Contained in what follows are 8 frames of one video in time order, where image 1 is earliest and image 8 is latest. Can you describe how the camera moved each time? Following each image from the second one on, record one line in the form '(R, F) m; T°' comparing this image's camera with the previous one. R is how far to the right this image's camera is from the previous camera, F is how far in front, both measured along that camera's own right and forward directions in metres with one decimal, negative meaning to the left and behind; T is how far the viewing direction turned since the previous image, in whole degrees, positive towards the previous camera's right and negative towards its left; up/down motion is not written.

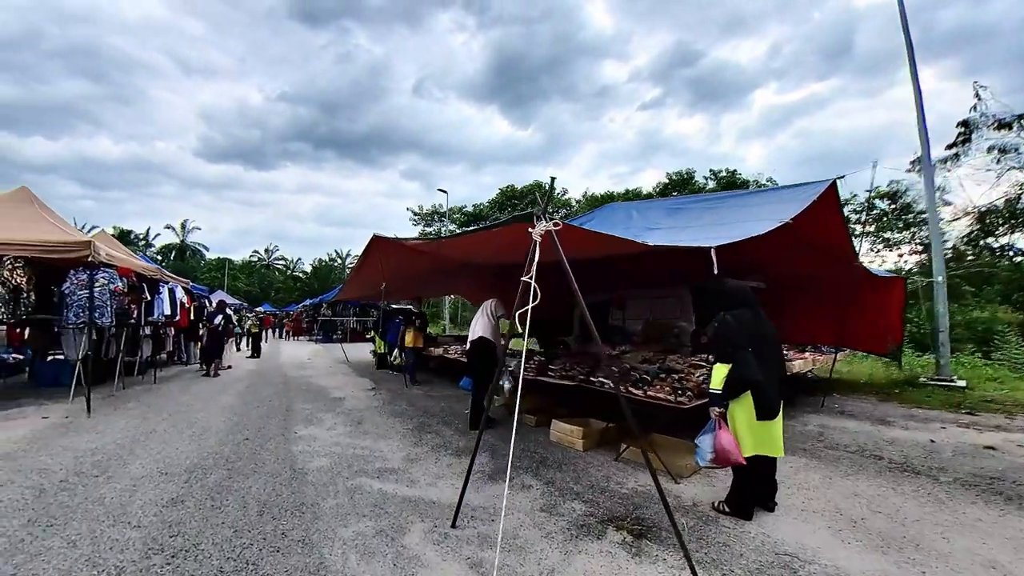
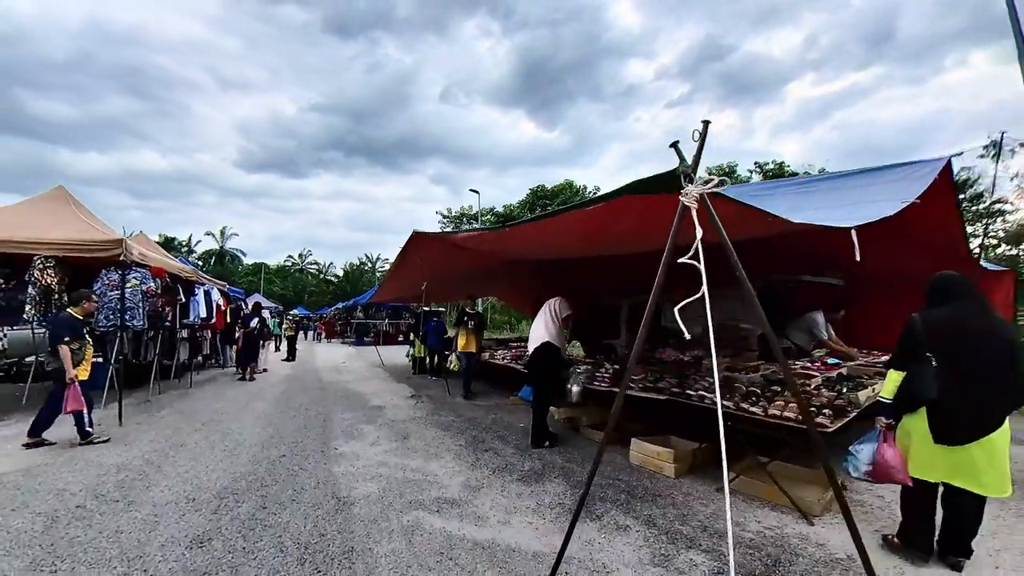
(-0.5, +0.8) m; -3°
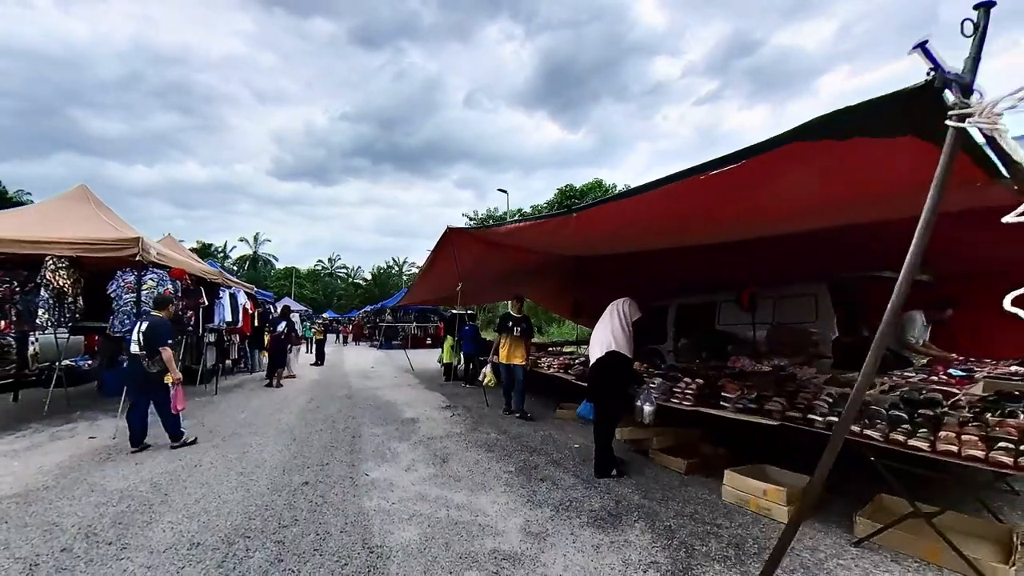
(-0.3, +0.8) m; -3°
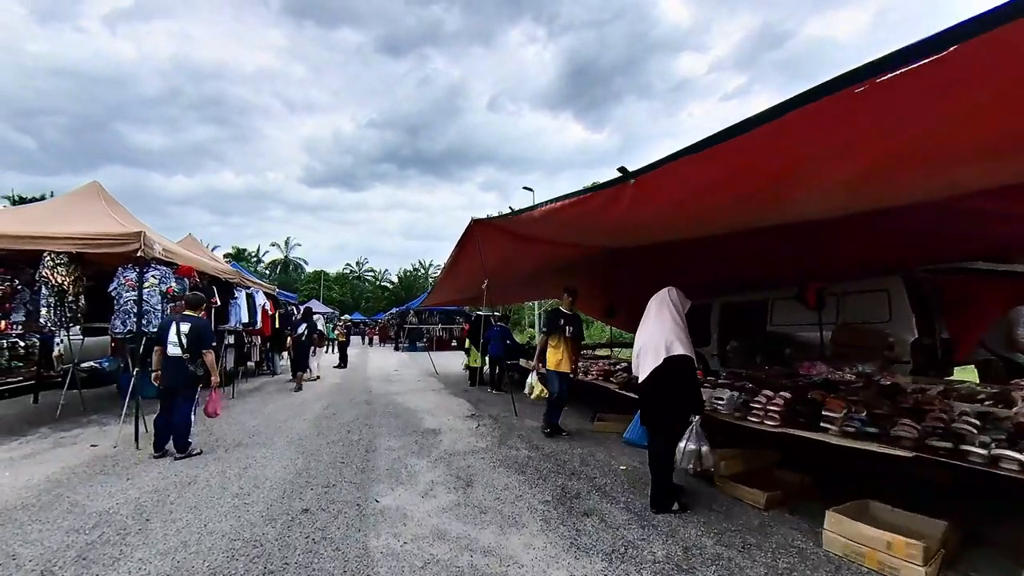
(-0.1, +0.7) m; -3°
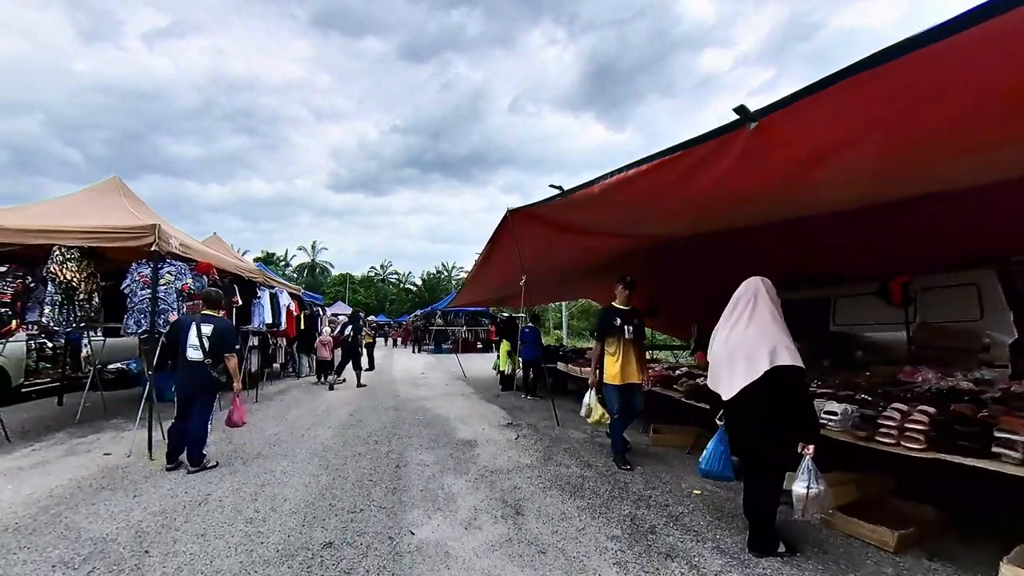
(-0.3, +0.6) m; -3°
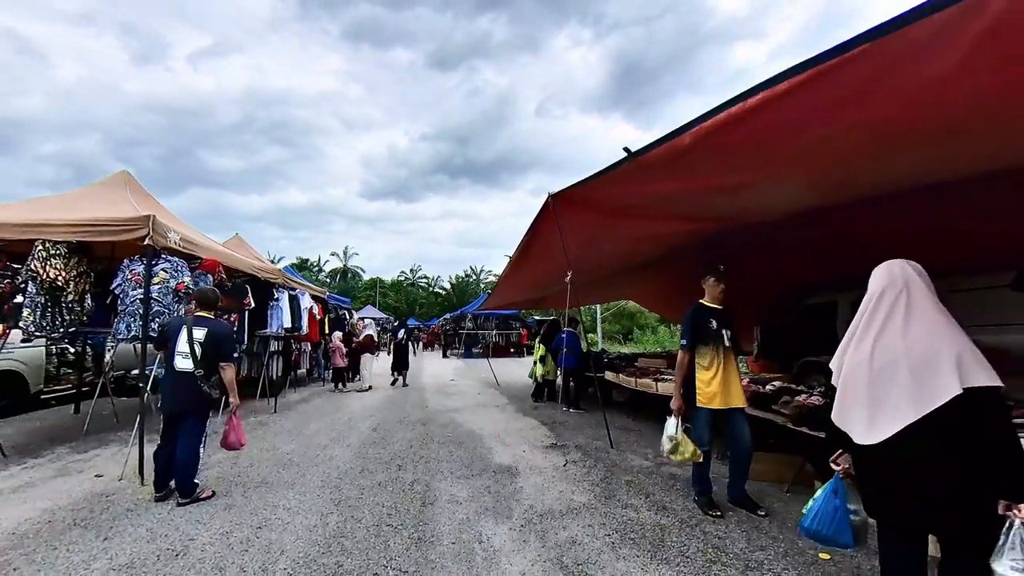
(-0.2, +0.9) m; -4°
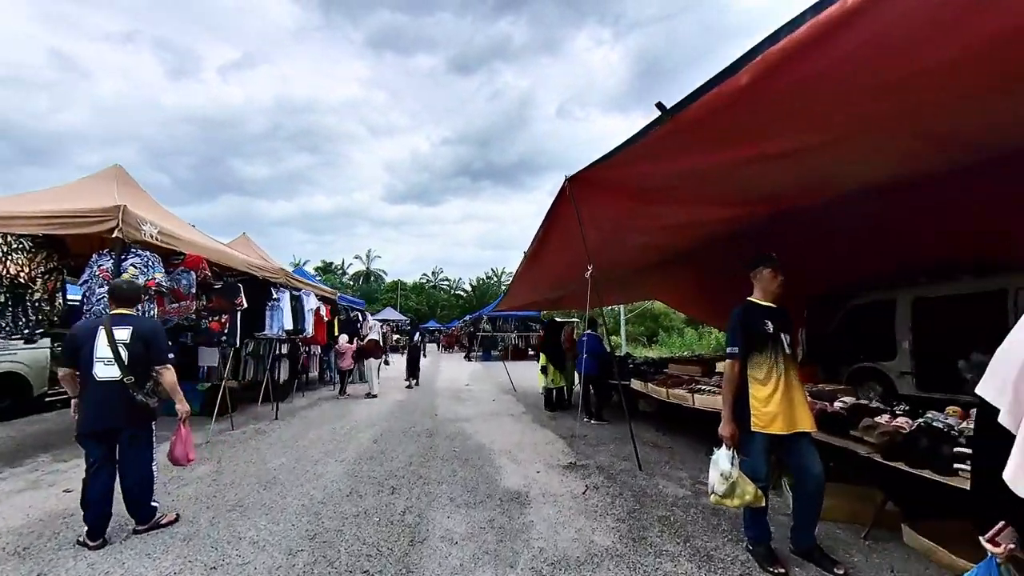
(+0.1, +0.7) m; -3°
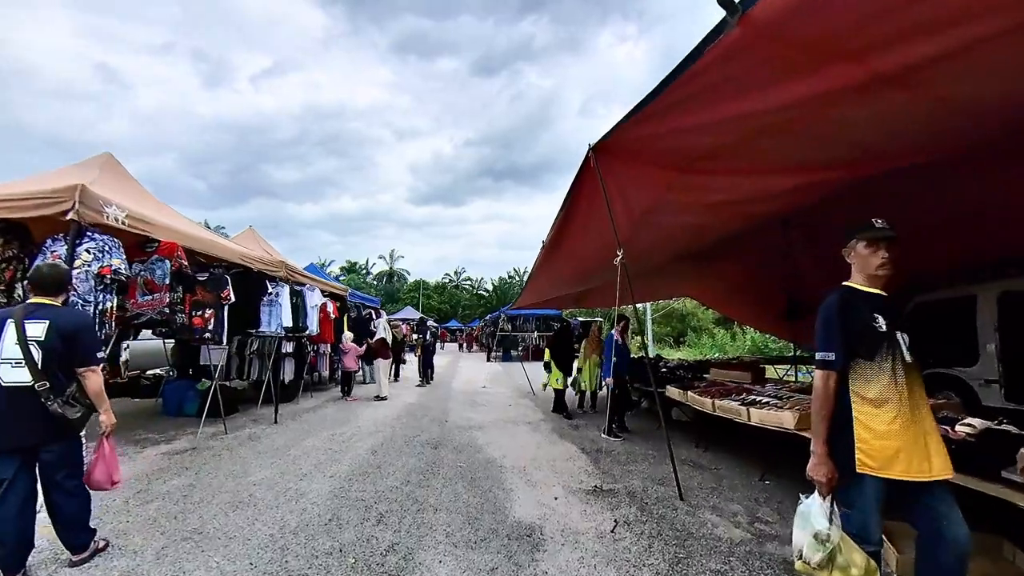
(+0.1, +0.7) m; -3°
